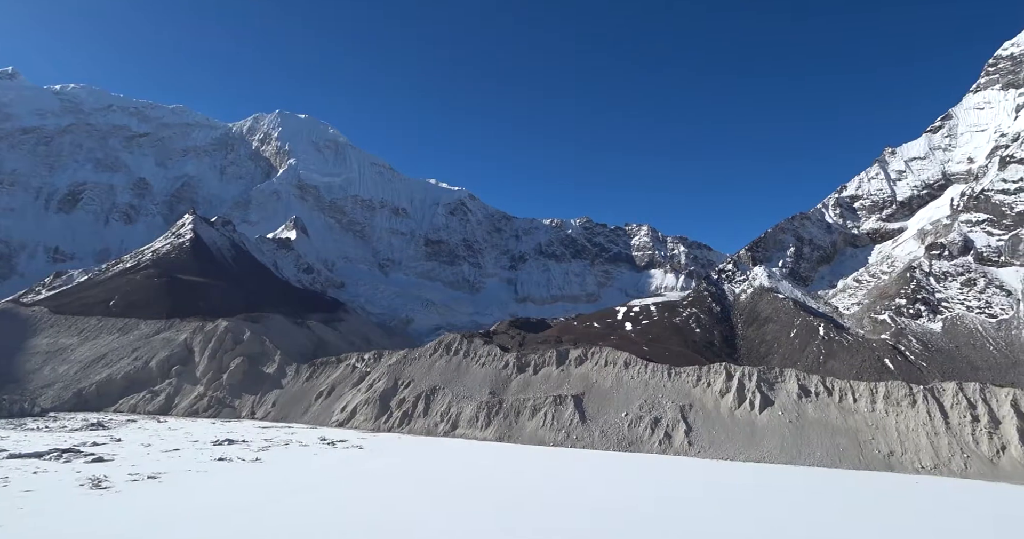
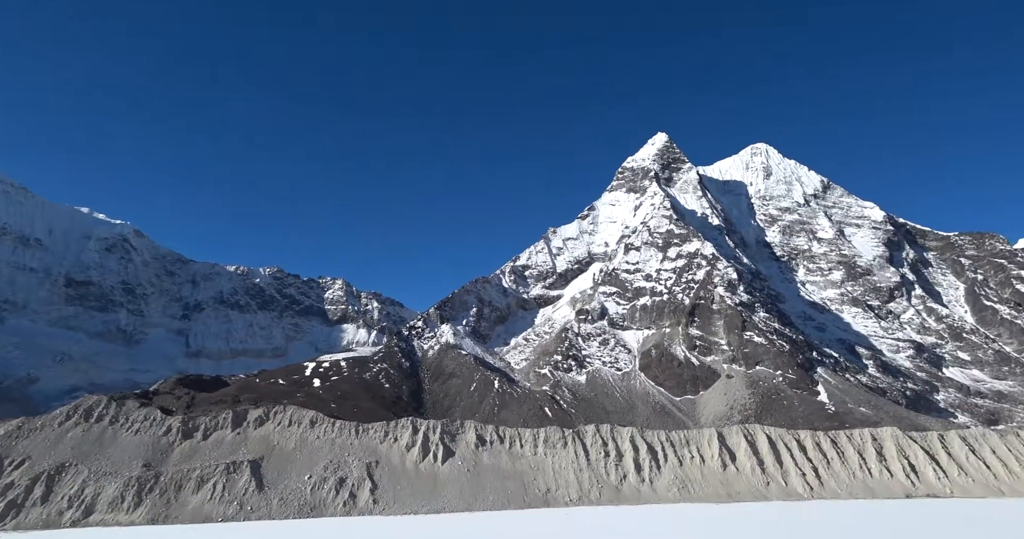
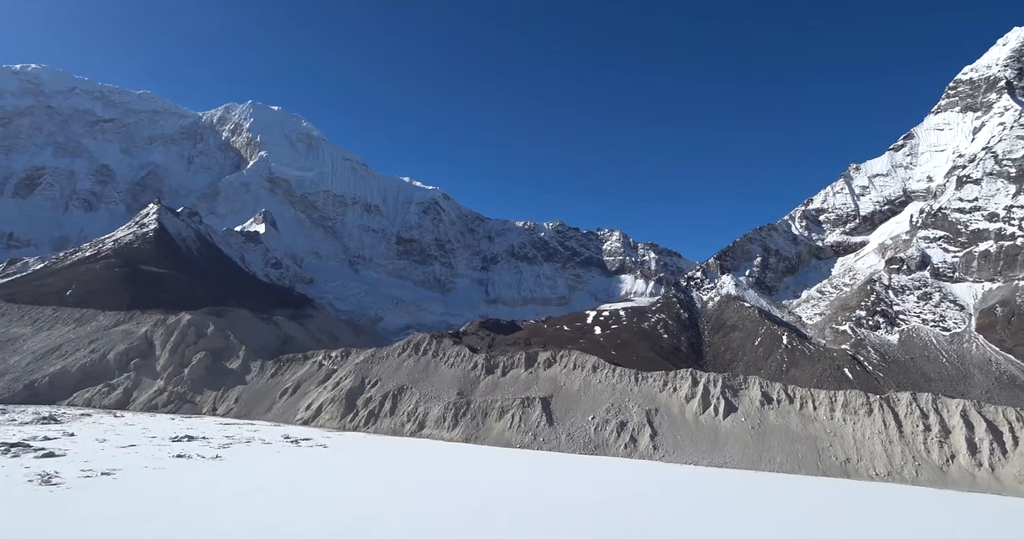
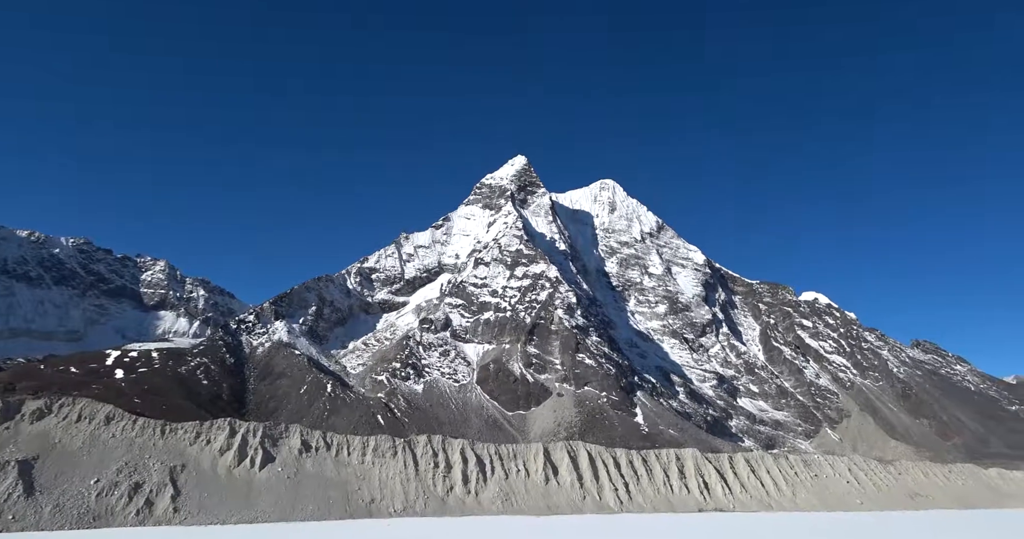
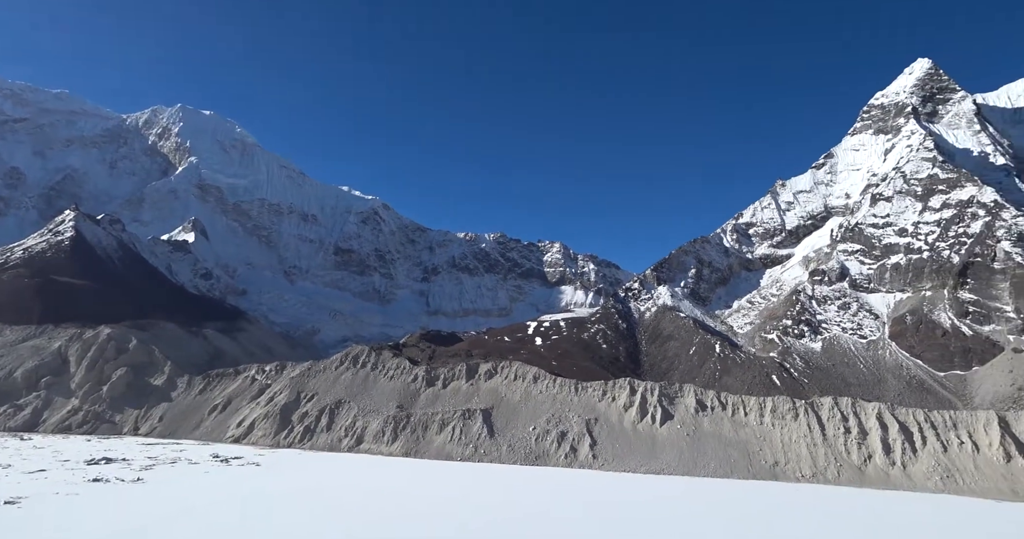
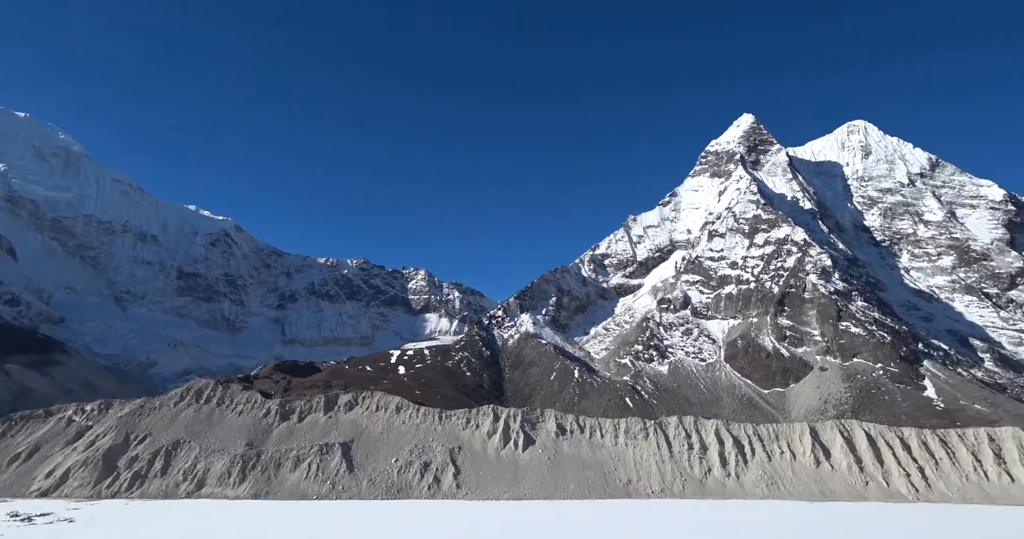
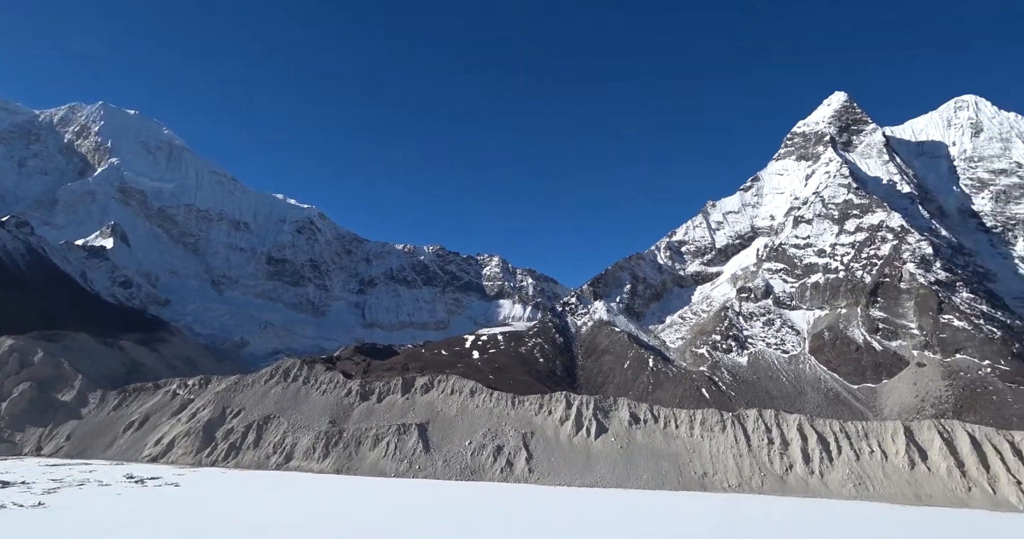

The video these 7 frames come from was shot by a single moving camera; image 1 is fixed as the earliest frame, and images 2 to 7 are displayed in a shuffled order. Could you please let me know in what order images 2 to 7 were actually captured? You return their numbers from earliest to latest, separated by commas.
3, 5, 7, 6, 2, 4
